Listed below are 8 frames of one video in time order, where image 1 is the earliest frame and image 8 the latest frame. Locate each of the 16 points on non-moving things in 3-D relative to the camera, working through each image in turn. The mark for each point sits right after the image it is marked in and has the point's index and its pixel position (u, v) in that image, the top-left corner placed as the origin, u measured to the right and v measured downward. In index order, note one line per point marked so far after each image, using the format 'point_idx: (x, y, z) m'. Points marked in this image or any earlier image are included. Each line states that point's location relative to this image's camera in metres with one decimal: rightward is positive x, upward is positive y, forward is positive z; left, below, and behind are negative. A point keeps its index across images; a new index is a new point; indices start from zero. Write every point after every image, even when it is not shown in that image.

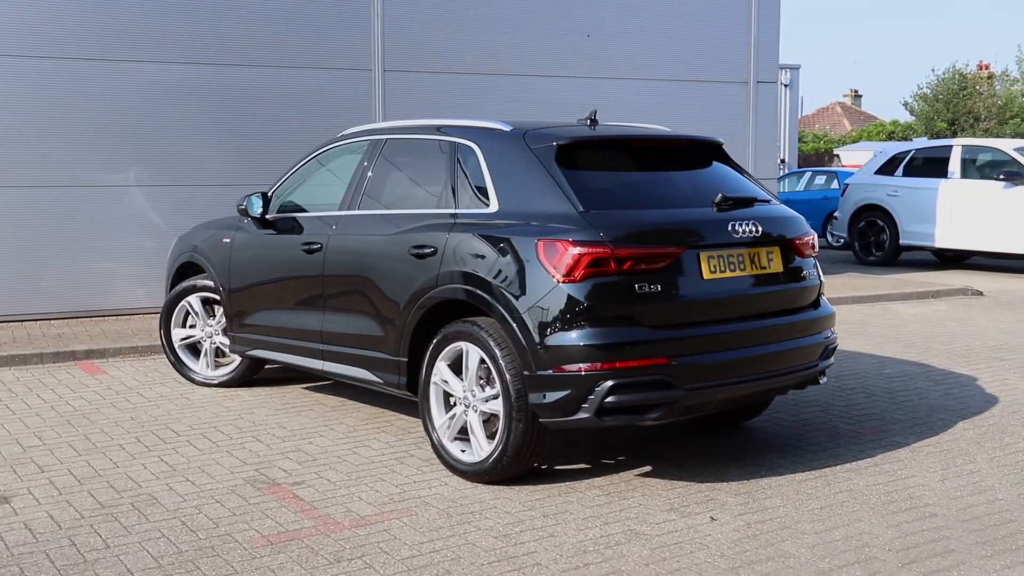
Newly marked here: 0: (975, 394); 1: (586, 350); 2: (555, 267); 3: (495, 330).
0: (+3.2, -0.7, +7.4) m
1: (+0.3, -0.3, +4.8) m
2: (+0.2, +0.1, +4.8) m
3: (-0.1, -0.2, +5.1) m
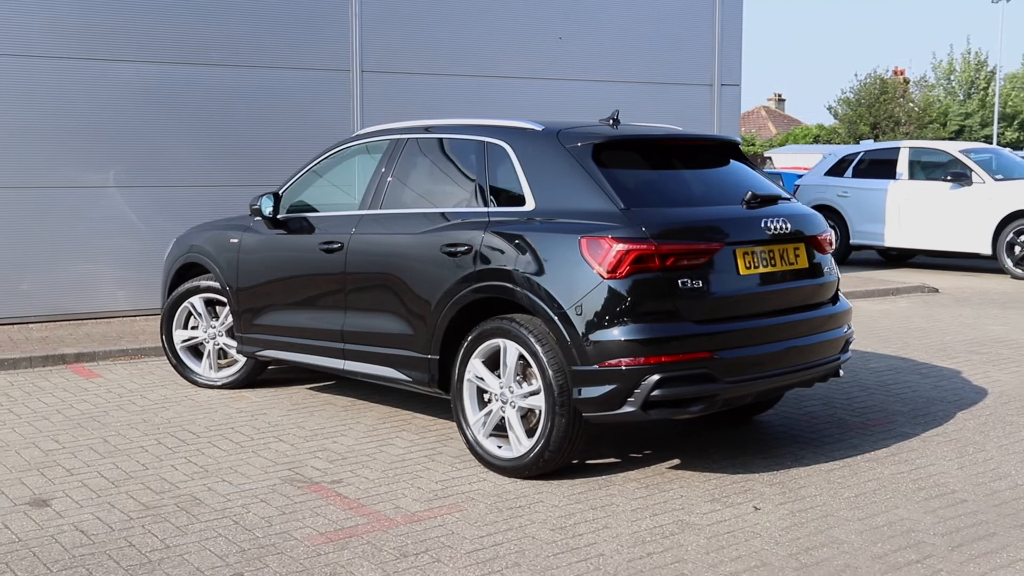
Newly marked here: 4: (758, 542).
0: (+3.2, -0.7, +7.7) m
1: (+0.5, -0.3, +4.8) m
2: (+0.4, +0.1, +4.9) m
3: (+0.1, -0.2, +5.2) m
4: (+1.0, -1.0, +4.4) m
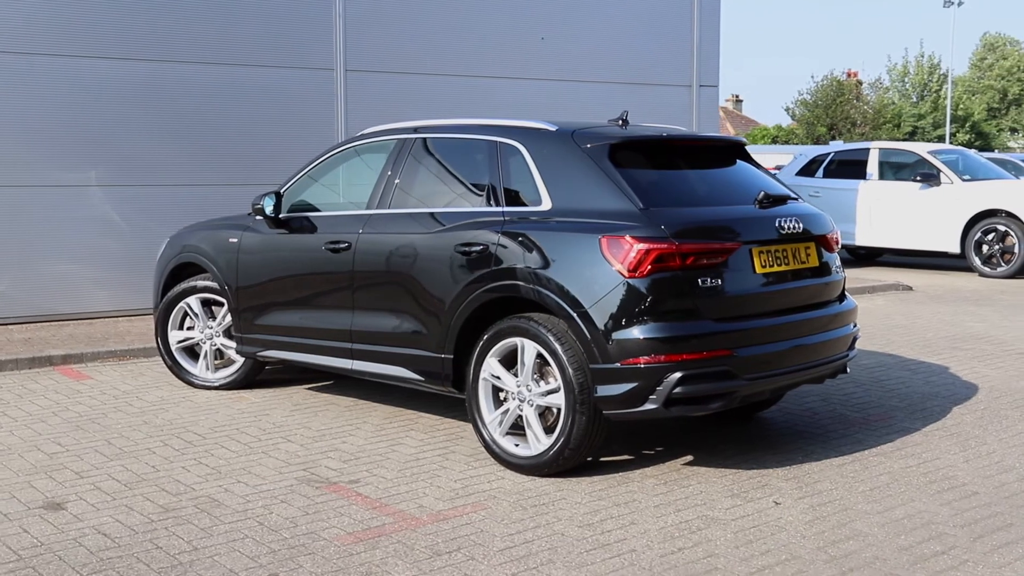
0: (+3.2, -0.7, +7.8) m
1: (+0.6, -0.2, +4.9) m
2: (+0.5, +0.1, +4.9) m
3: (+0.2, -0.2, +5.2) m
4: (+1.1, -1.0, +4.4) m
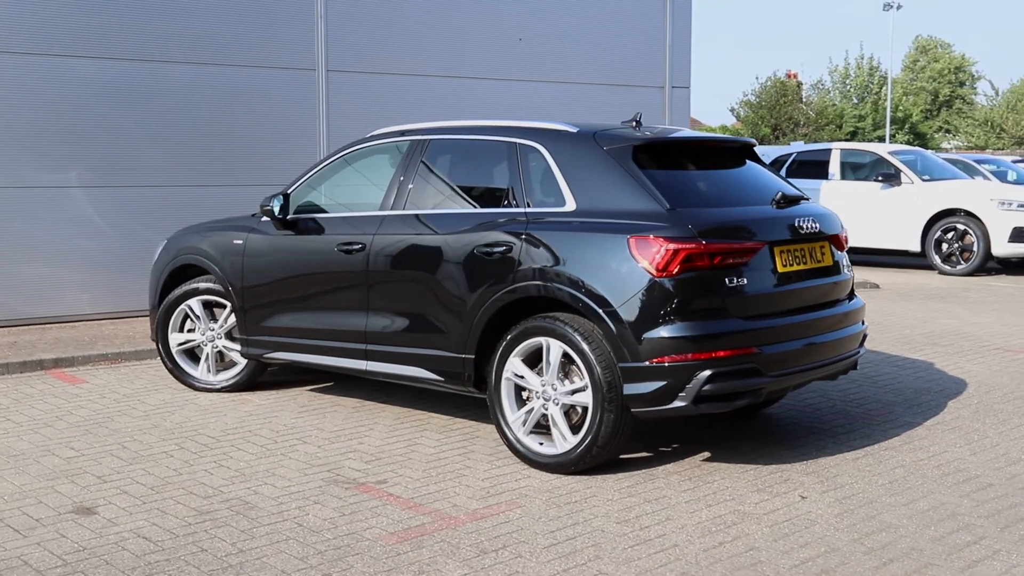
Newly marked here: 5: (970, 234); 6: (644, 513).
0: (+3.2, -0.7, +8.0) m
1: (+0.8, -0.2, +5.0) m
2: (+0.6, +0.1, +5.0) m
3: (+0.3, -0.2, +5.2) m
4: (+1.3, -1.0, +4.5) m
5: (+6.6, +0.8, +15.7) m
6: (+0.6, -1.0, +4.7) m
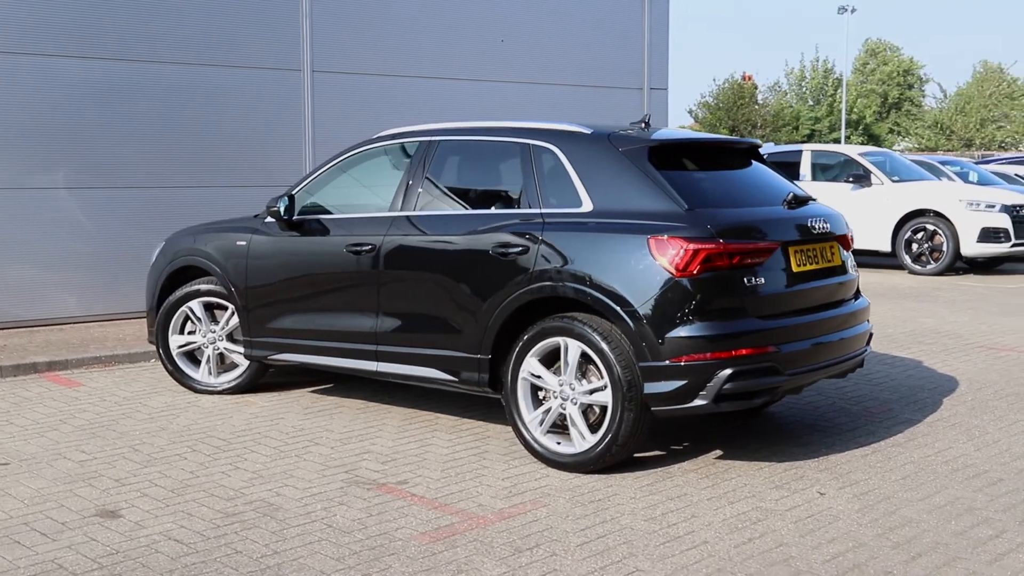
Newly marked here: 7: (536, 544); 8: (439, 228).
0: (+3.2, -0.7, +8.2) m
1: (+0.9, -0.2, +5.0) m
2: (+0.7, +0.1, +5.1) m
3: (+0.4, -0.2, +5.3) m
4: (+1.4, -1.0, +4.6) m
5: (+6.3, +0.8, +16.0) m
6: (+0.7, -1.0, +4.8) m
7: (+0.1, -1.0, +4.3) m
8: (-0.4, +0.3, +6.0) m
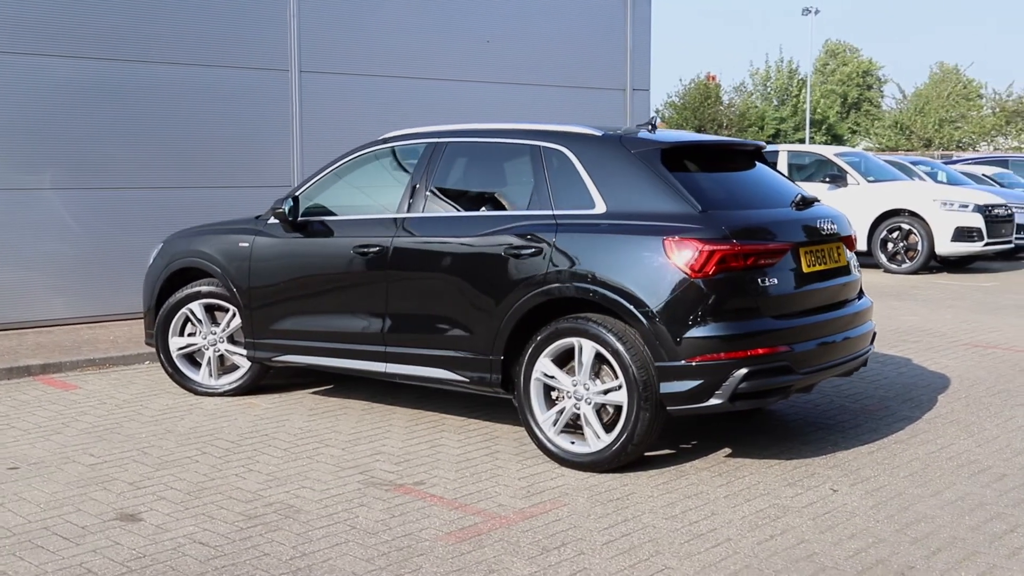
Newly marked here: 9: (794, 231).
0: (+3.2, -0.6, +8.3) m
1: (+1.0, -0.2, +5.1) m
2: (+0.8, +0.1, +5.1) m
3: (+0.5, -0.2, +5.3) m
4: (+1.5, -1.0, +4.7) m
5: (+6.0, +0.8, +16.2) m
6: (+0.8, -1.0, +4.8) m
7: (+0.2, -1.0, +4.4) m
8: (-0.3, +0.3, +6.0) m
9: (+1.4, +0.3, +5.5) m
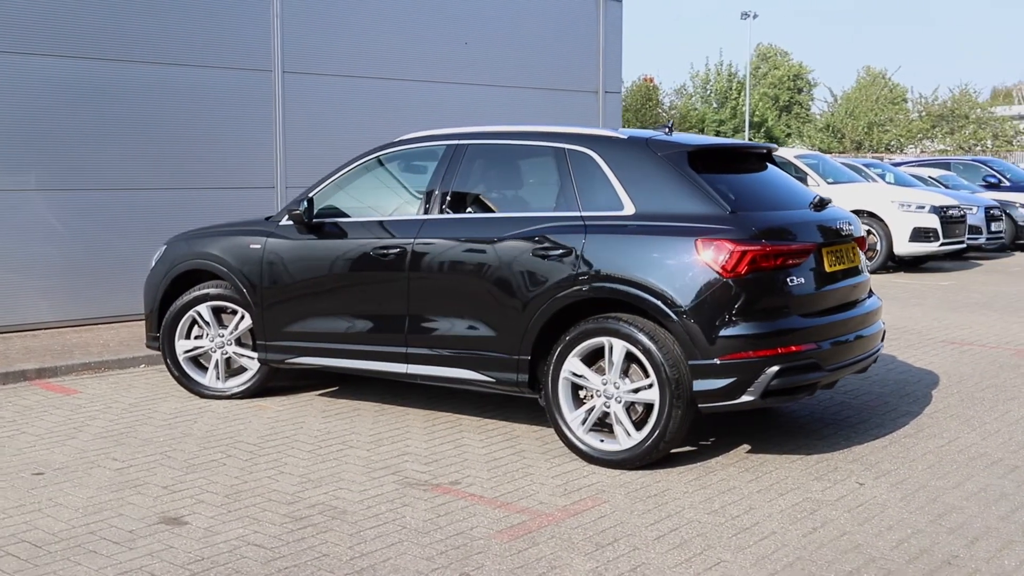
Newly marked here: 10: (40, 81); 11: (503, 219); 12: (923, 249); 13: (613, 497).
0: (+3.2, -0.6, +8.6) m
1: (+1.1, -0.2, +5.2) m
2: (+1.0, +0.1, +5.2) m
3: (+0.7, -0.2, +5.4) m
4: (+1.7, -1.0, +4.8) m
5: (+5.6, +0.8, +16.6) m
6: (+1.0, -1.0, +4.9) m
7: (+0.4, -1.0, +4.4) m
8: (-0.2, +0.3, +6.1) m
9: (+1.6, +0.3, +5.7) m
10: (-4.2, +1.8, +9.5) m
11: (-0.1, +0.4, +6.0) m
12: (+6.2, +0.6, +16.2) m
13: (+0.5, -1.0, +5.0) m
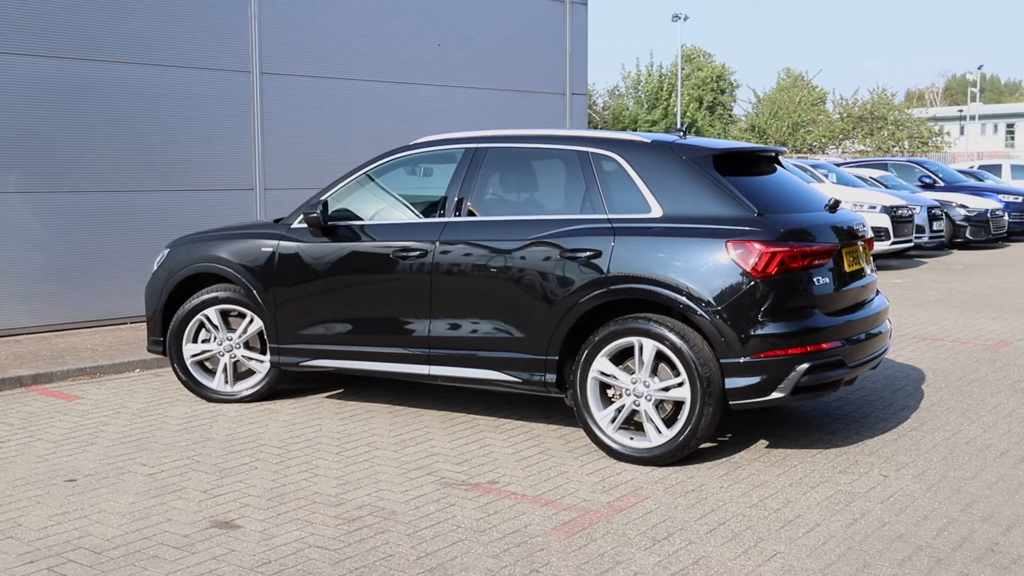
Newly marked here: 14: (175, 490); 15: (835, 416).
0: (+3.1, -0.6, +8.8) m
1: (+1.3, -0.2, +5.4) m
2: (+1.2, +0.1, +5.4) m
3: (+0.8, -0.2, +5.6) m
4: (+1.9, -1.0, +5.0) m
5: (+5.1, +0.9, +17.0) m
6: (+1.2, -1.0, +5.1) m
7: (+0.7, -1.0, +4.6) m
8: (-0.1, +0.3, +6.1) m
9: (+1.7, +0.3, +5.9) m
10: (-4.3, +1.8, +9.3) m
11: (+0.1, +0.4, +6.1) m
12: (+5.7, +0.6, +16.7) m
13: (+0.7, -1.0, +5.1) m
14: (-1.6, -1.0, +5.2) m
15: (+2.0, -0.8, +6.9) m
